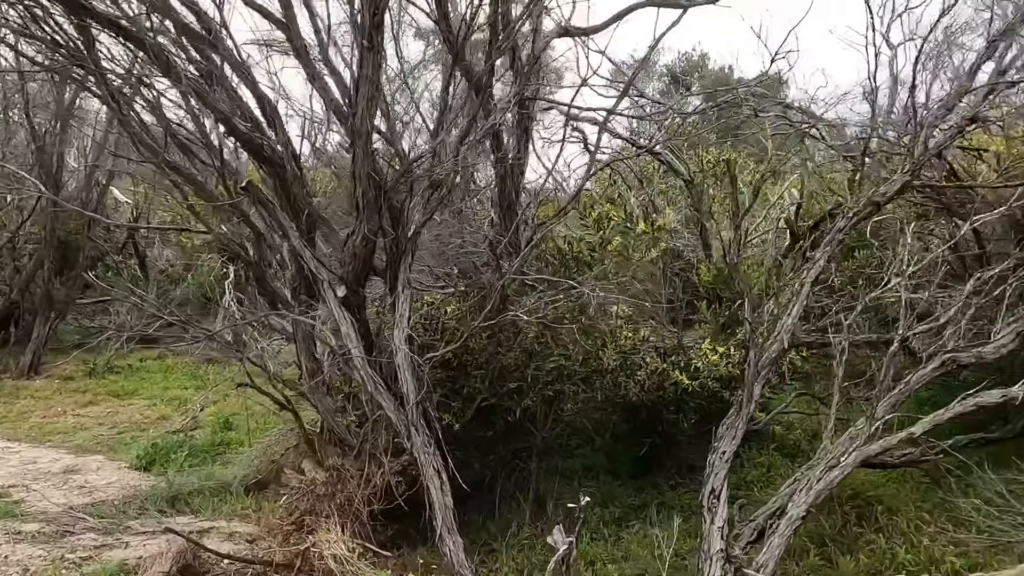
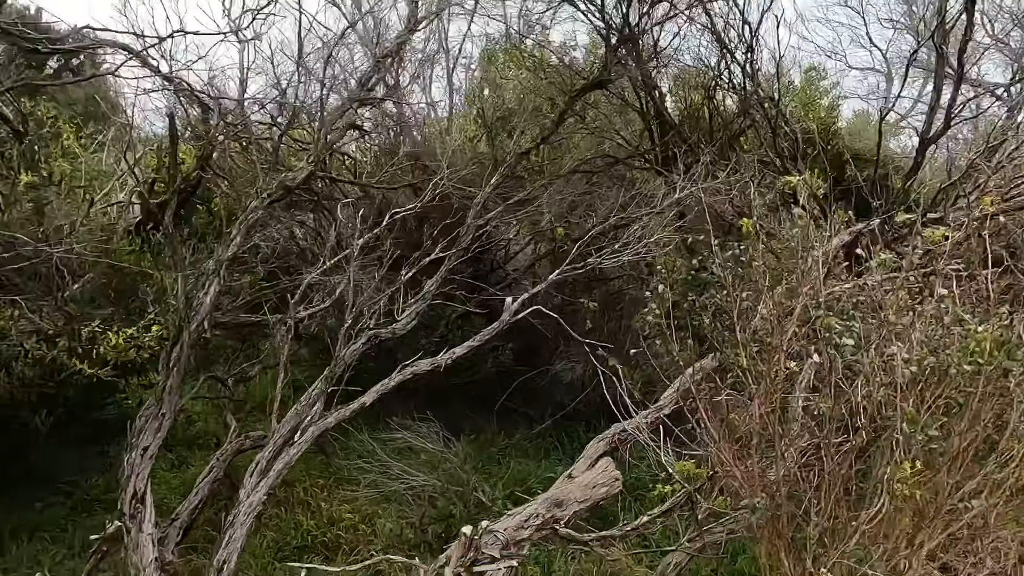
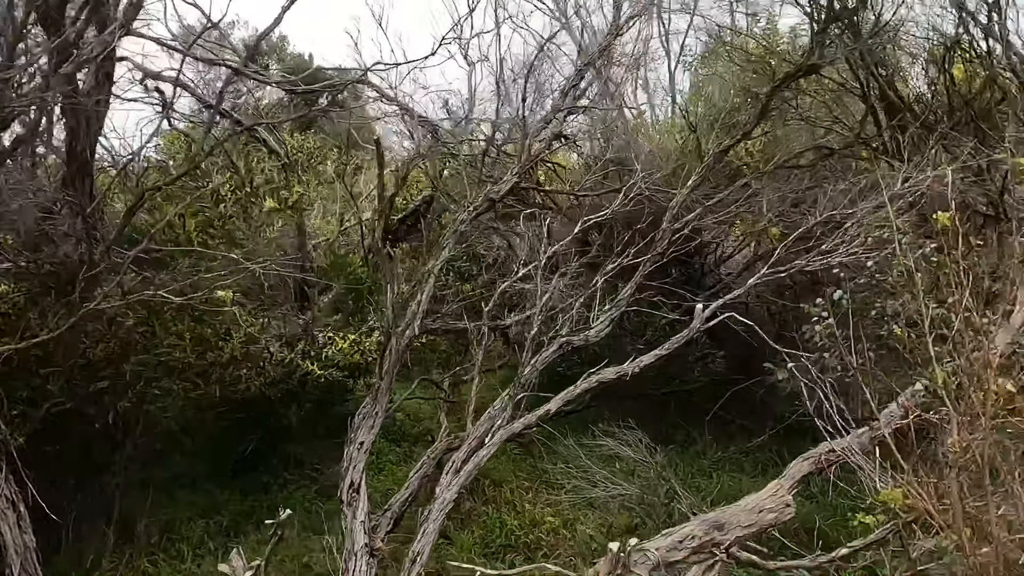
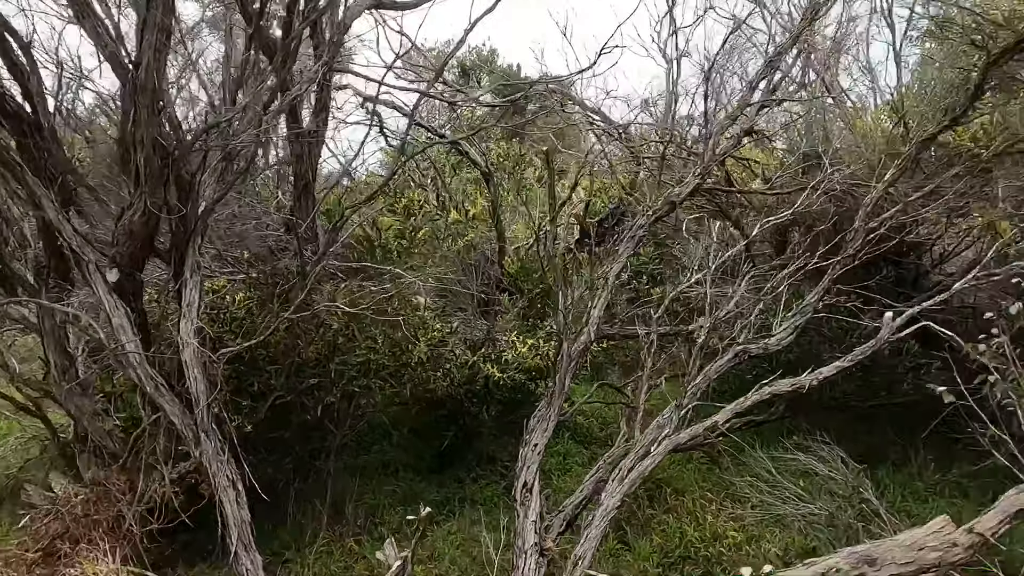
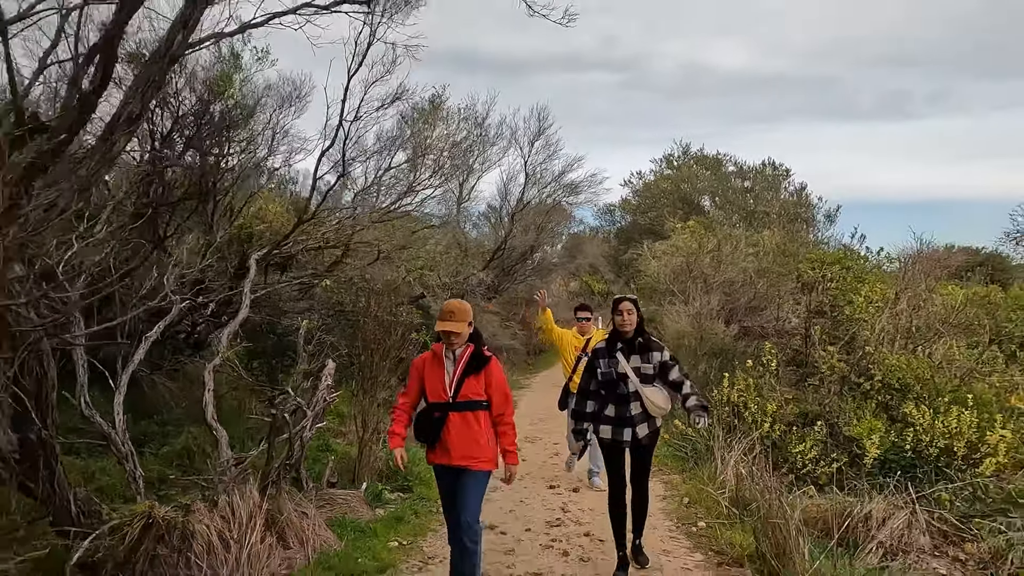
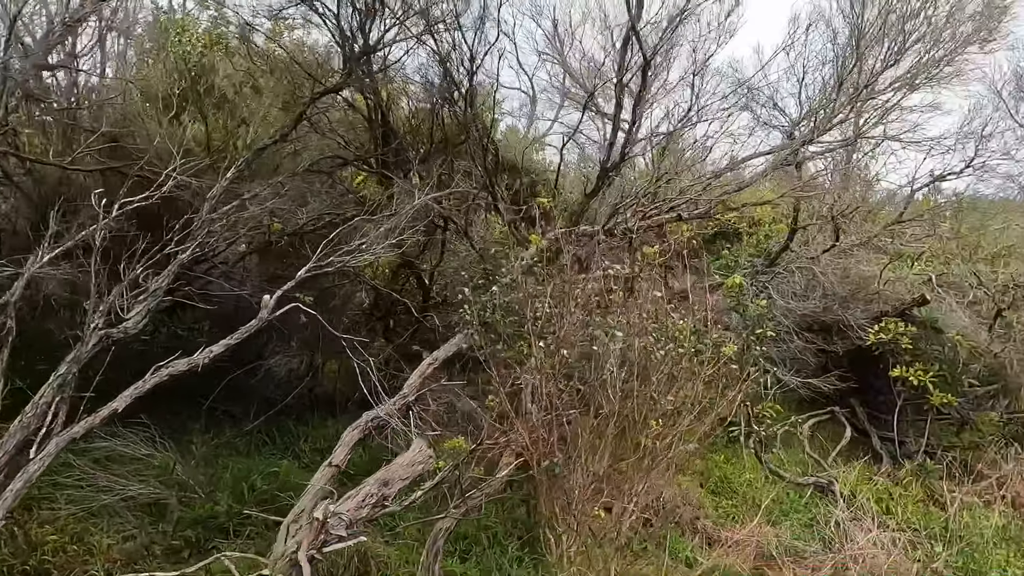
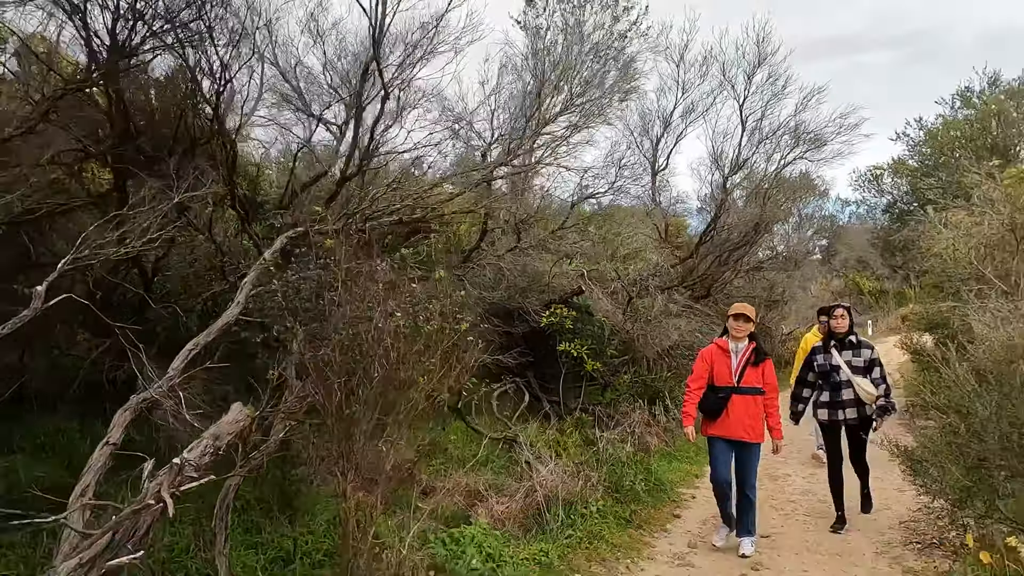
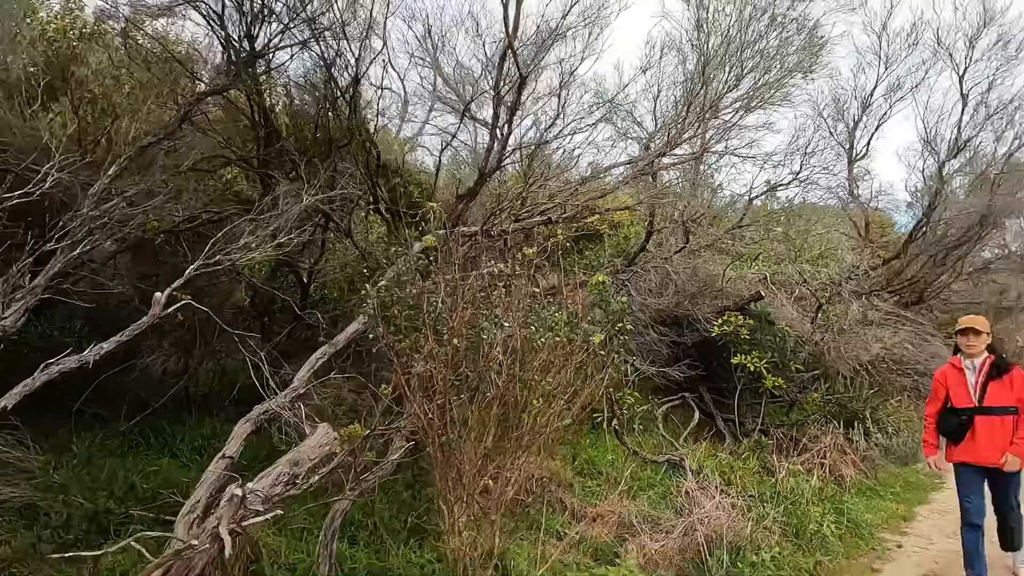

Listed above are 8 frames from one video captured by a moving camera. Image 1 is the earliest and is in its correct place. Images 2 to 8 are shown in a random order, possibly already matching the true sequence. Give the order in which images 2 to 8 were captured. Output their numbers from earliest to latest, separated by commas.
4, 3, 2, 6, 8, 7, 5
